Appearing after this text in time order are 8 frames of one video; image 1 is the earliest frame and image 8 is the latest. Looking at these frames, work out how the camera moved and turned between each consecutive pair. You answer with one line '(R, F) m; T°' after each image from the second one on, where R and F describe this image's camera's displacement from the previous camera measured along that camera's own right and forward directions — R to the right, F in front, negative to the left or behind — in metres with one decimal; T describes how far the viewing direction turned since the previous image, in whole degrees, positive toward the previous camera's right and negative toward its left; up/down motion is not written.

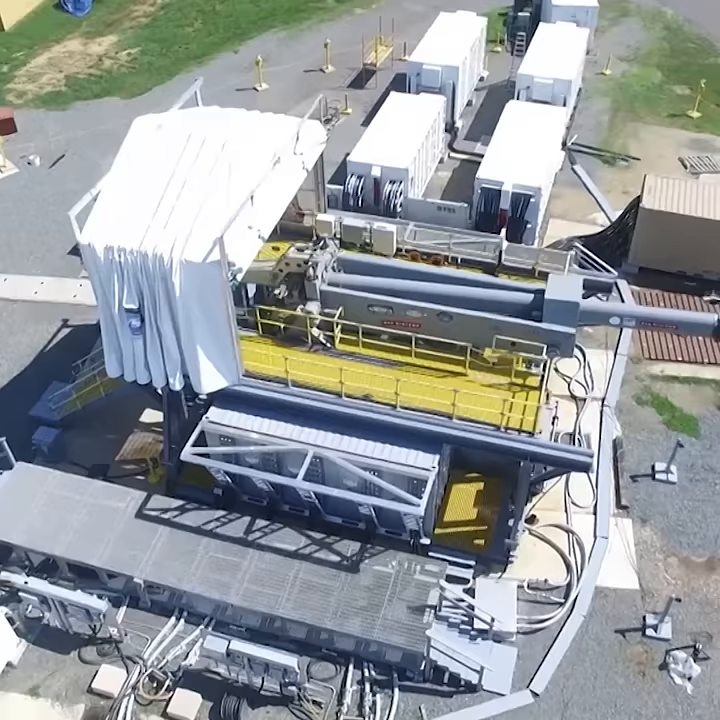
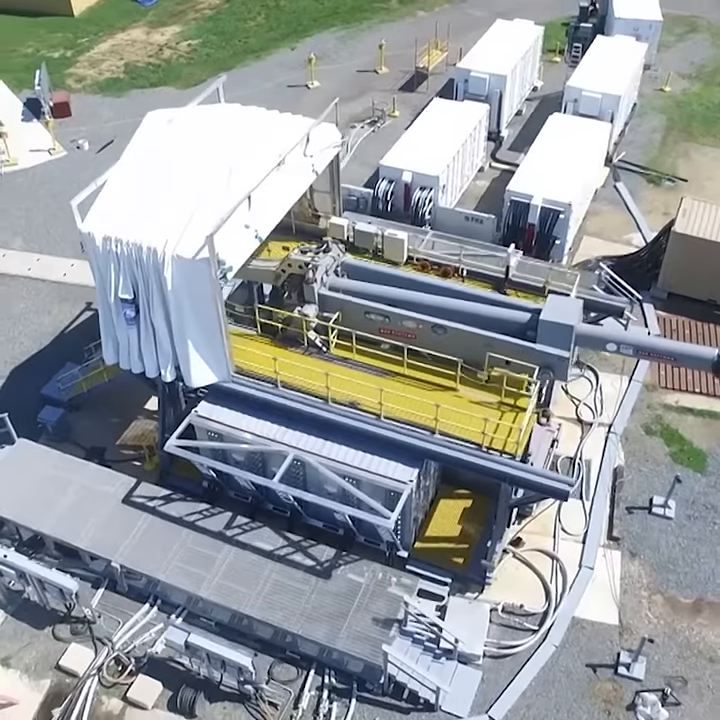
(+1.8, +0.1) m; -5°
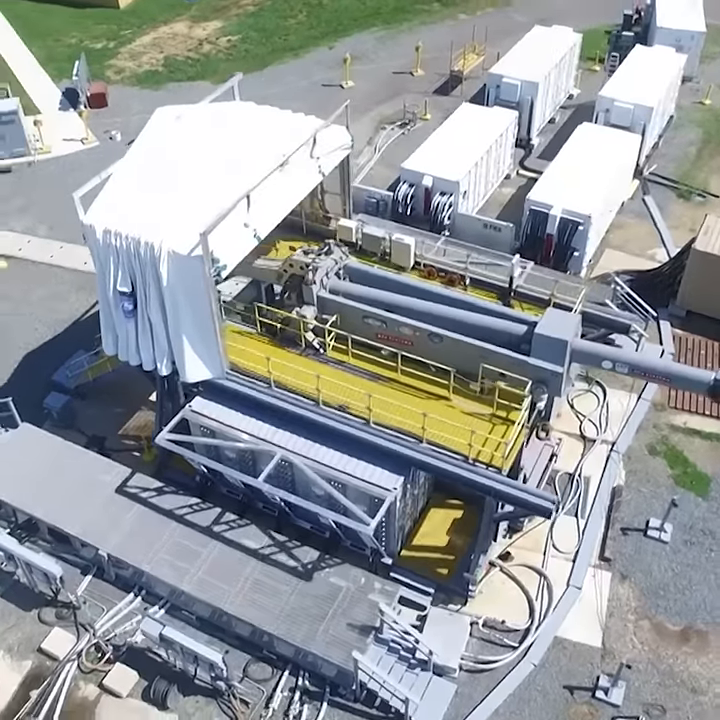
(+1.2, +0.1) m; -3°
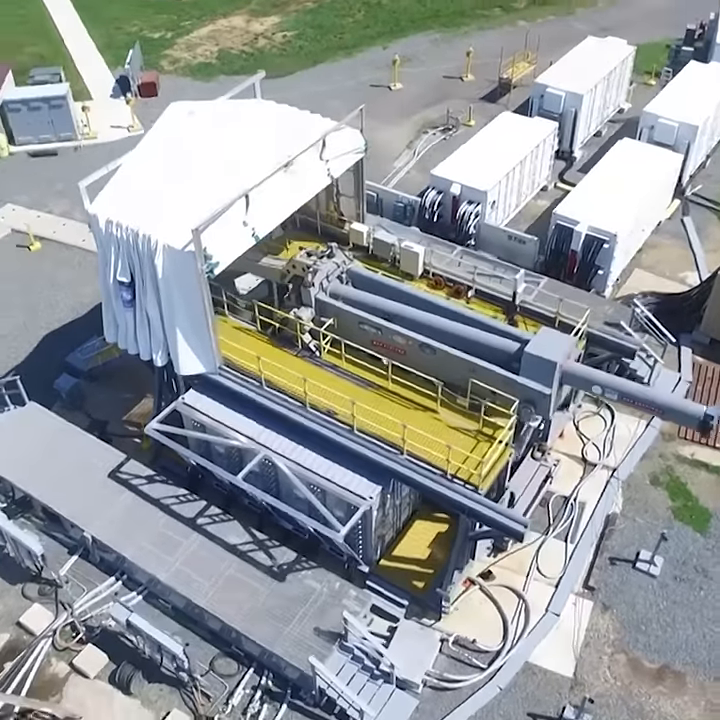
(+1.6, +0.1) m; -4°
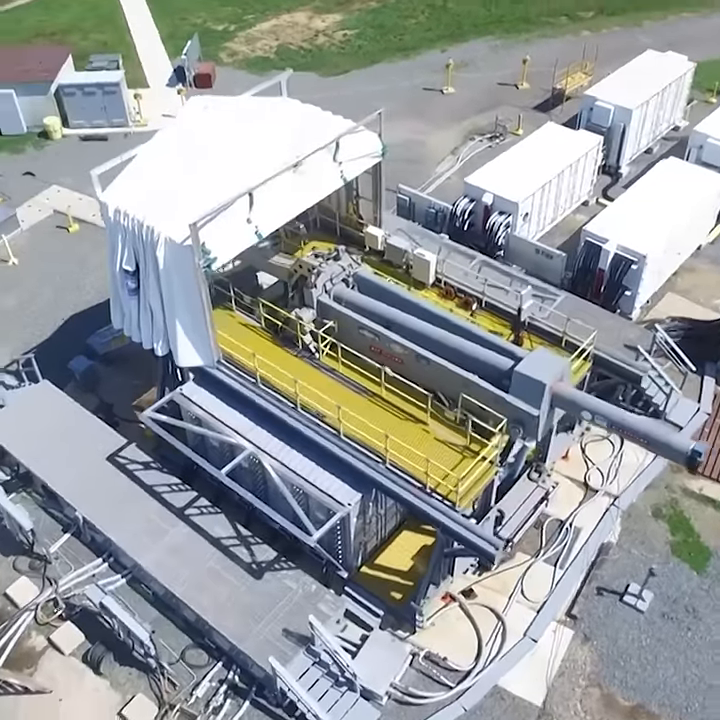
(+1.6, +0.2) m; -5°
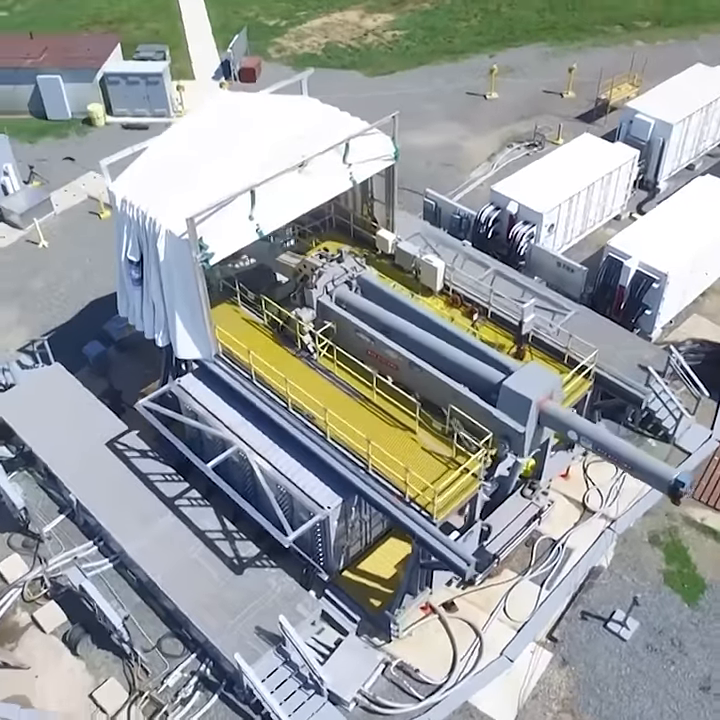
(+1.4, +0.1) m; -4°
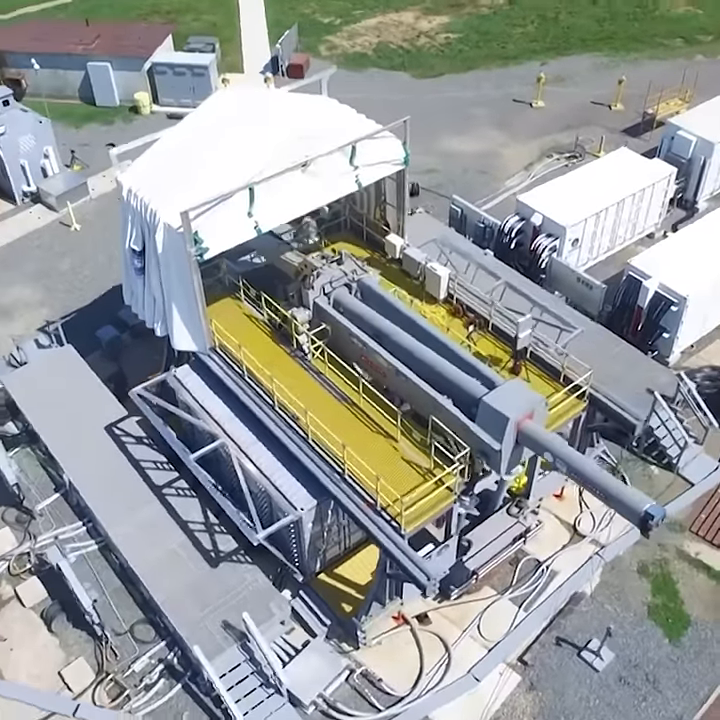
(+1.6, +0.2) m; -4°
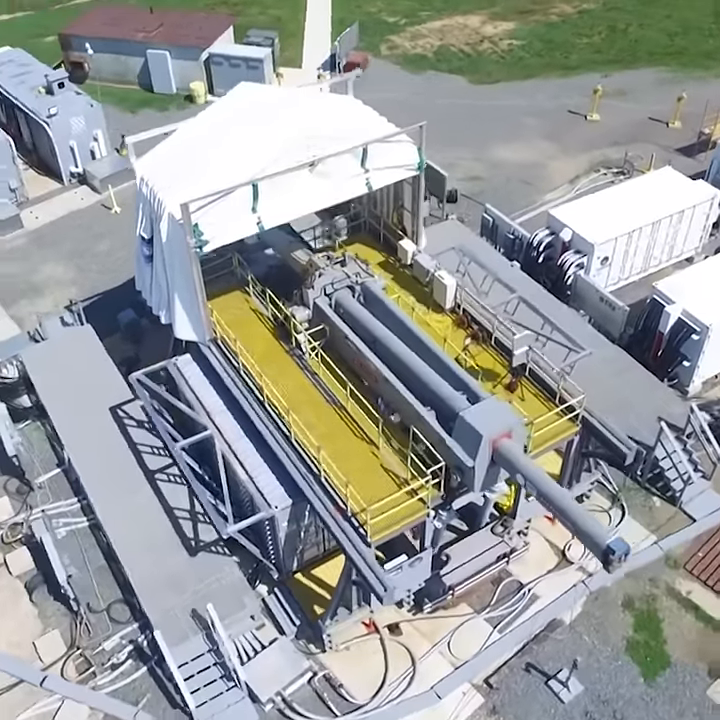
(+1.8, +0.2) m; -5°
